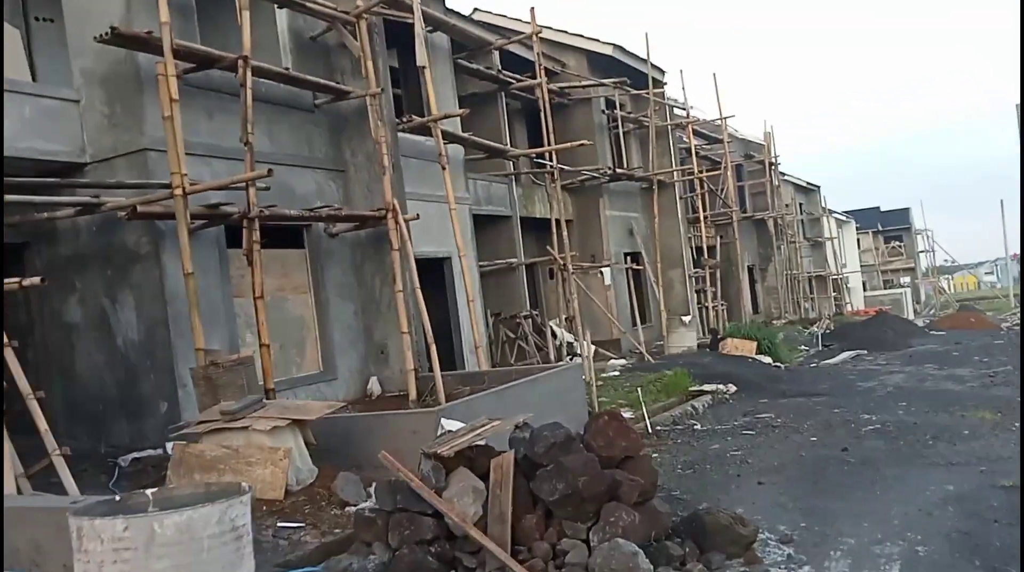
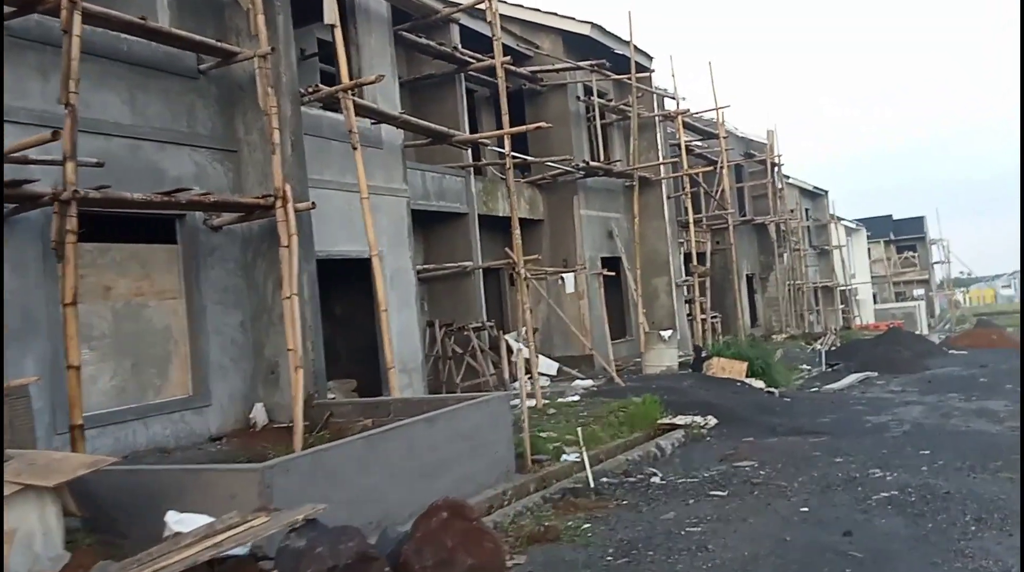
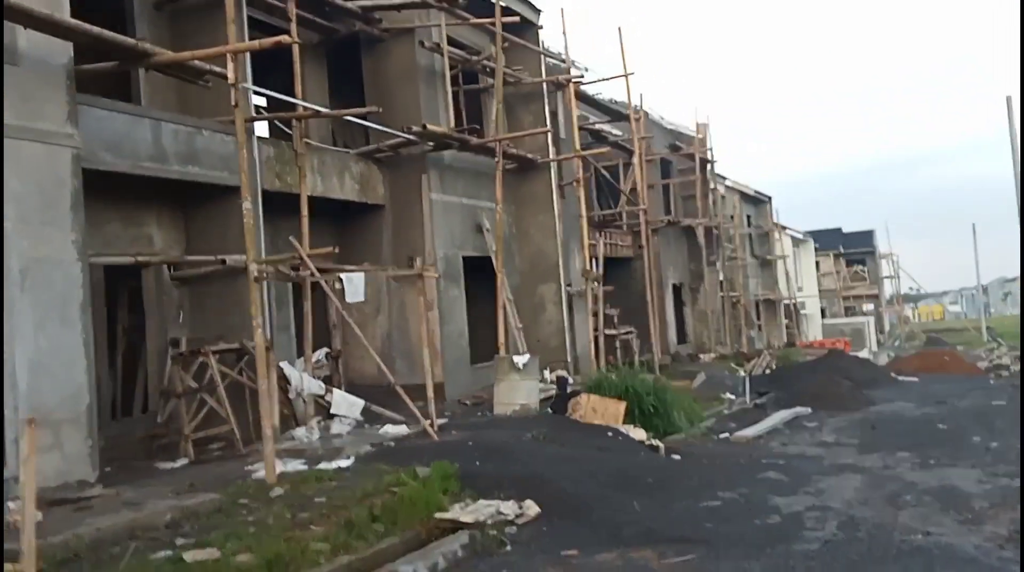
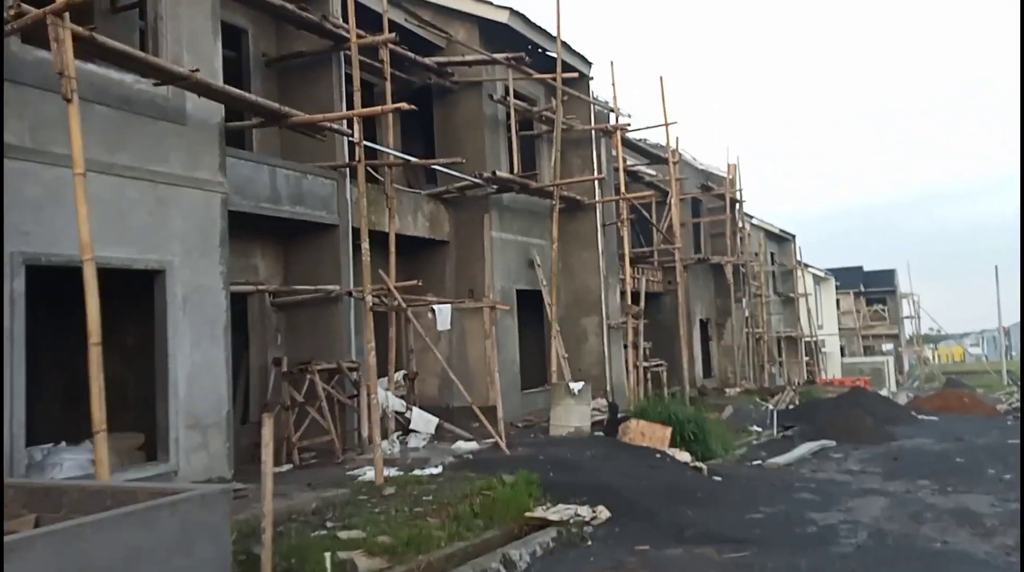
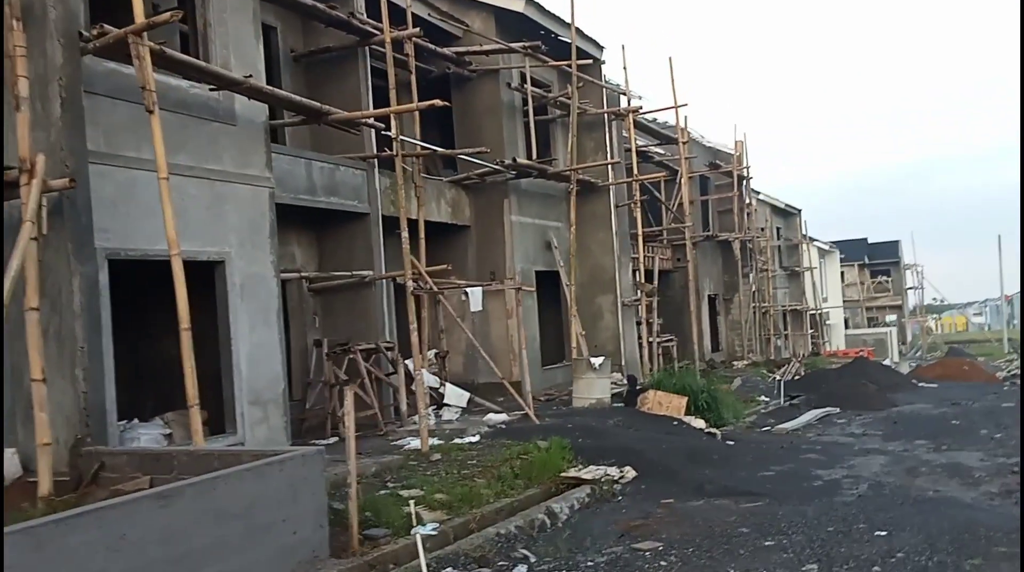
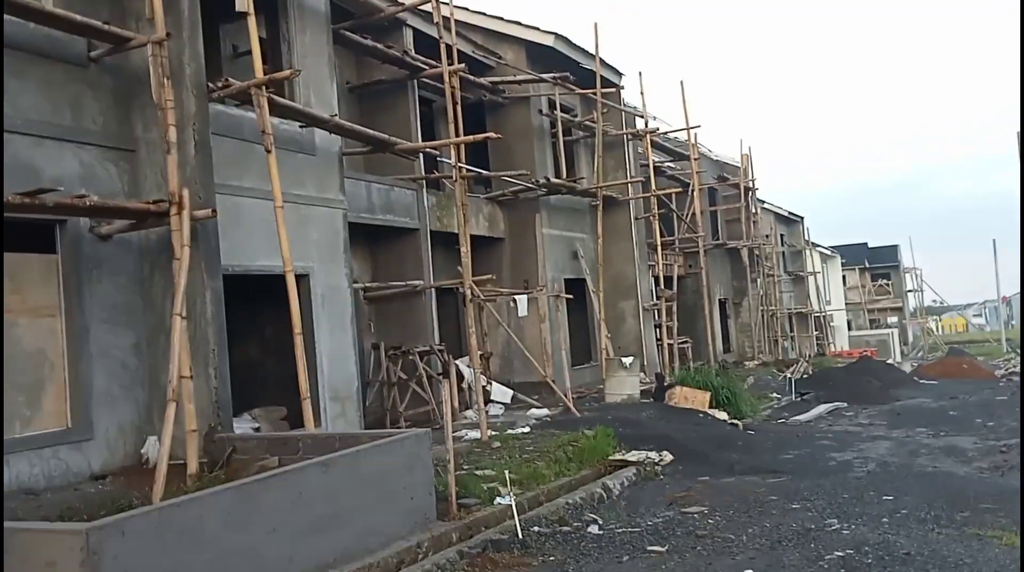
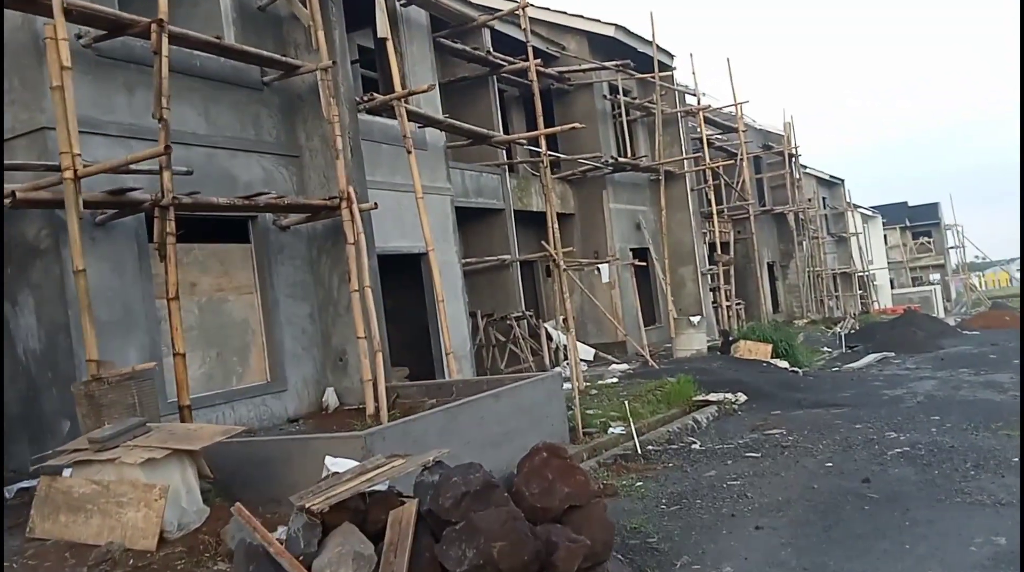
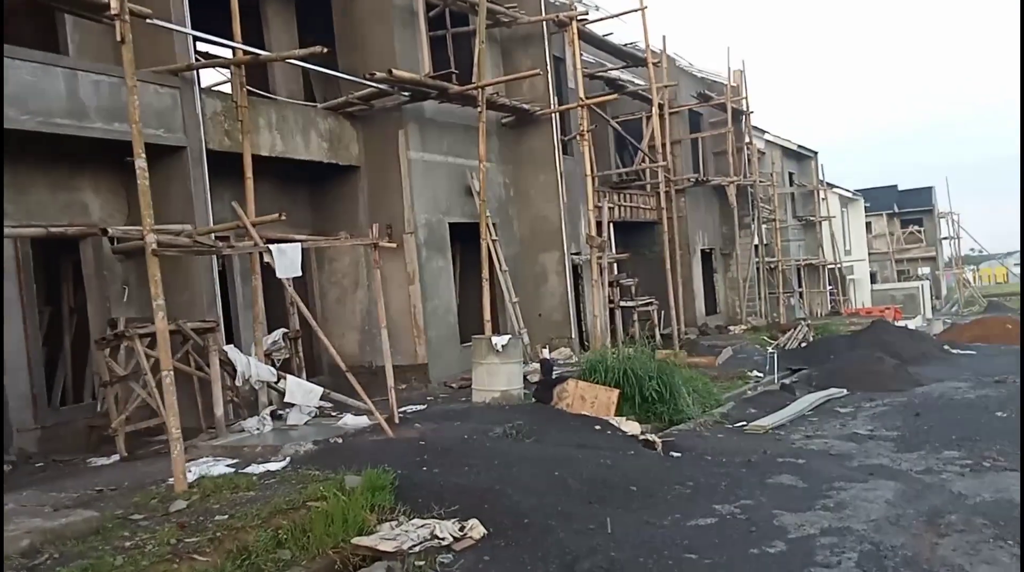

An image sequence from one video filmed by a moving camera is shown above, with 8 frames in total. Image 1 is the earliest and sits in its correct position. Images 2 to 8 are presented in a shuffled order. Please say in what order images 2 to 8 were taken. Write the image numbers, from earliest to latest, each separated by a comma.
7, 2, 6, 5, 4, 3, 8
